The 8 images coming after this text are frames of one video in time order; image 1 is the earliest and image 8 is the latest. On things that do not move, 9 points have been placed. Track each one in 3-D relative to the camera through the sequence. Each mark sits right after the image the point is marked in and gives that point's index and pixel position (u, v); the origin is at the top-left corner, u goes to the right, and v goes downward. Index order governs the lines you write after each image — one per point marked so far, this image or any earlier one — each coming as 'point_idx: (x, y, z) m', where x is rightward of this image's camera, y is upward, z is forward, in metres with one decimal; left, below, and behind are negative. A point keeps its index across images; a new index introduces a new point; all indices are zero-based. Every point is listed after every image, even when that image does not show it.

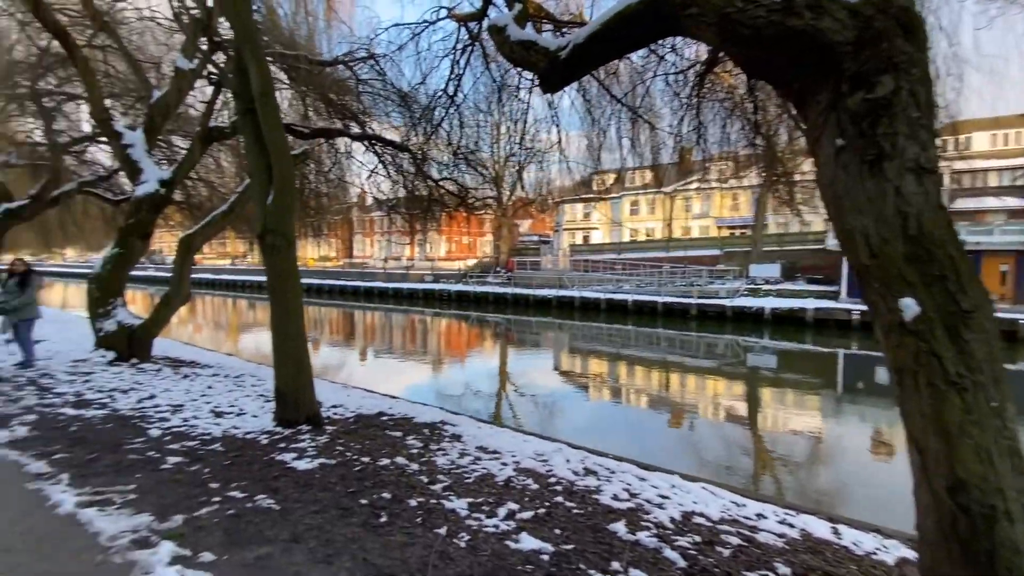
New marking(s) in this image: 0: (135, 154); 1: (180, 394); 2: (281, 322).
0: (-8.1, +2.9, +10.3) m
1: (-4.8, -1.5, +6.9) m
2: (-2.7, -0.4, +5.5) m
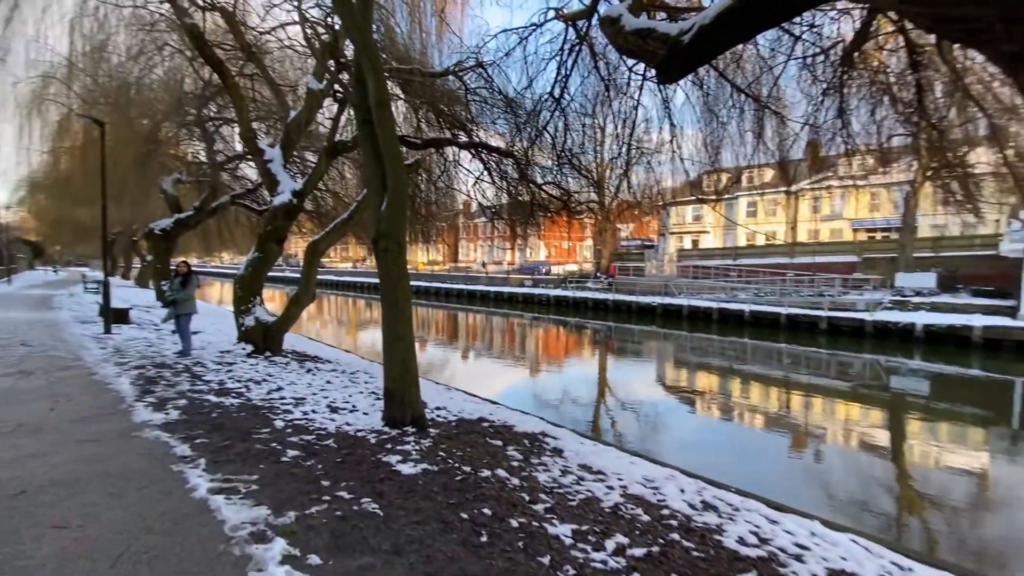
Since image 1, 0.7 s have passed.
0: (-5.7, +2.9, +11.5) m
1: (-3.3, -1.5, +7.4) m
2: (-1.4, -0.4, +5.6) m
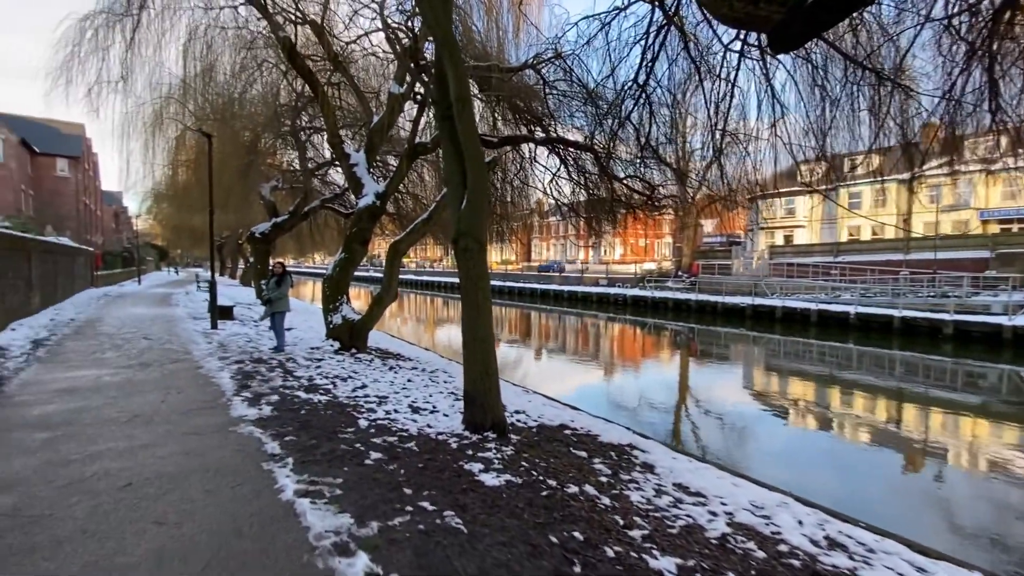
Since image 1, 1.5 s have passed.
0: (-3.8, +2.9, +11.9) m
1: (-2.0, -1.5, +7.5) m
2: (-0.5, -0.4, +5.4) m
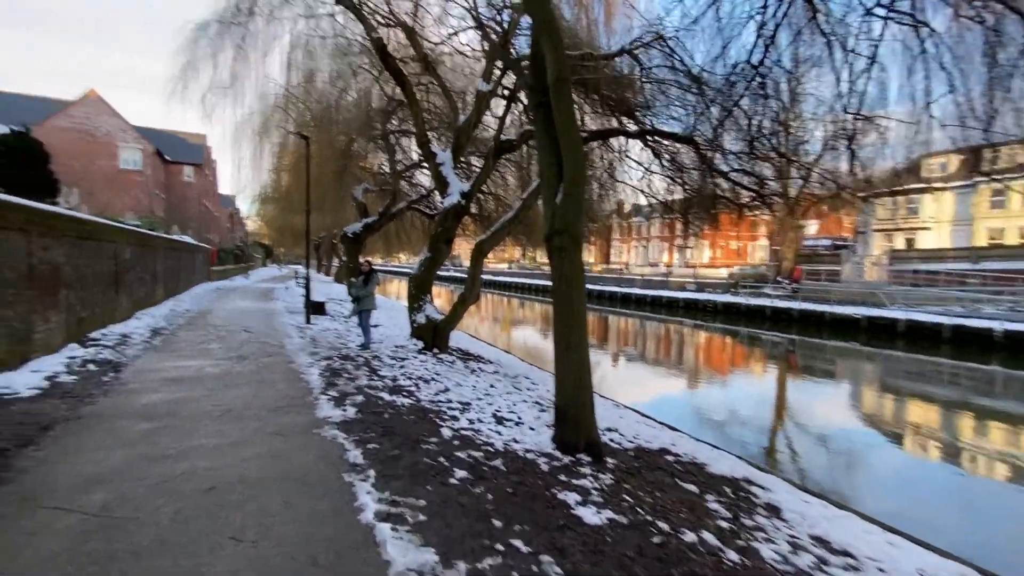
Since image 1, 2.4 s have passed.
0: (-1.7, +2.9, +11.8) m
1: (-0.7, -1.6, +7.2) m
2: (+0.5, -0.5, +4.9) m
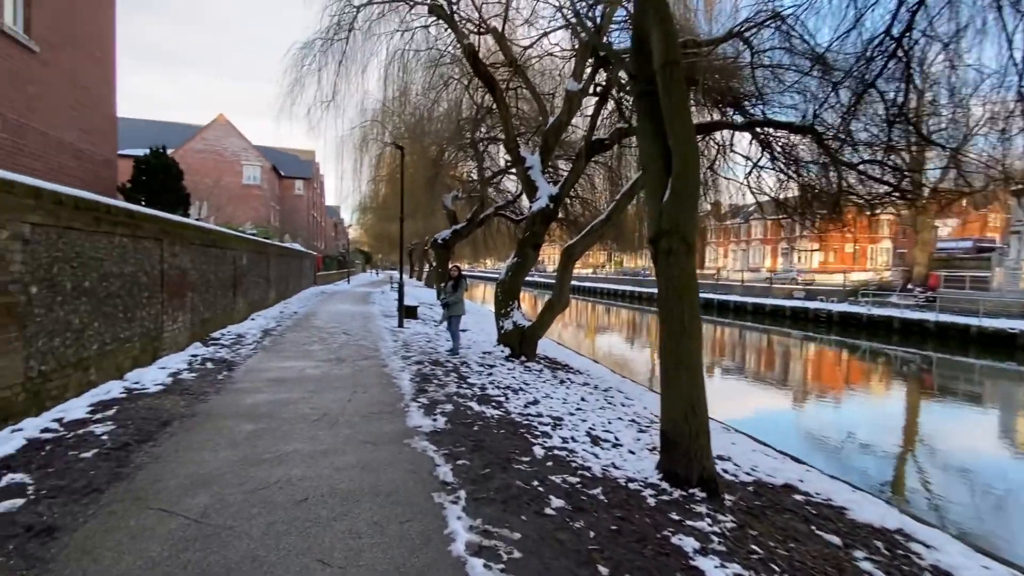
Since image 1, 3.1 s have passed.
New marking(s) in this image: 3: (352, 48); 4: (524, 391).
0: (+0.5, +2.7, +11.5) m
1: (+0.7, -1.7, +6.8) m
2: (+1.5, -0.5, +4.3) m
3: (-3.3, +5.0, +9.9) m
4: (+0.2, -1.6, +7.3) m
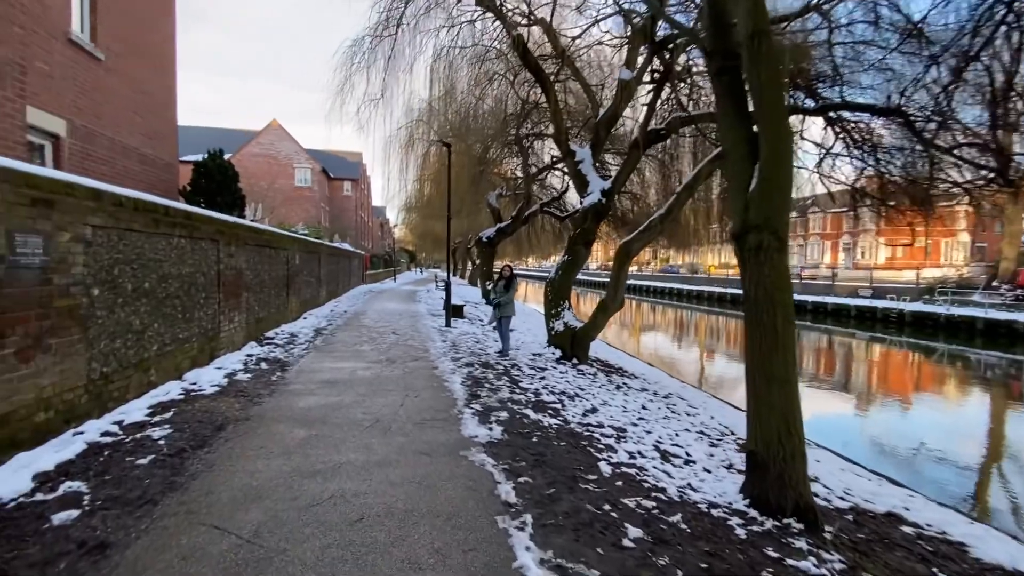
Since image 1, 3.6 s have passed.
0: (+1.7, +2.8, +11.1) m
1: (+1.4, -1.7, +6.3) m
2: (+2.0, -0.5, +3.8) m
3: (-2.3, +5.0, +9.8) m
4: (+1.0, -1.6, +6.9) m
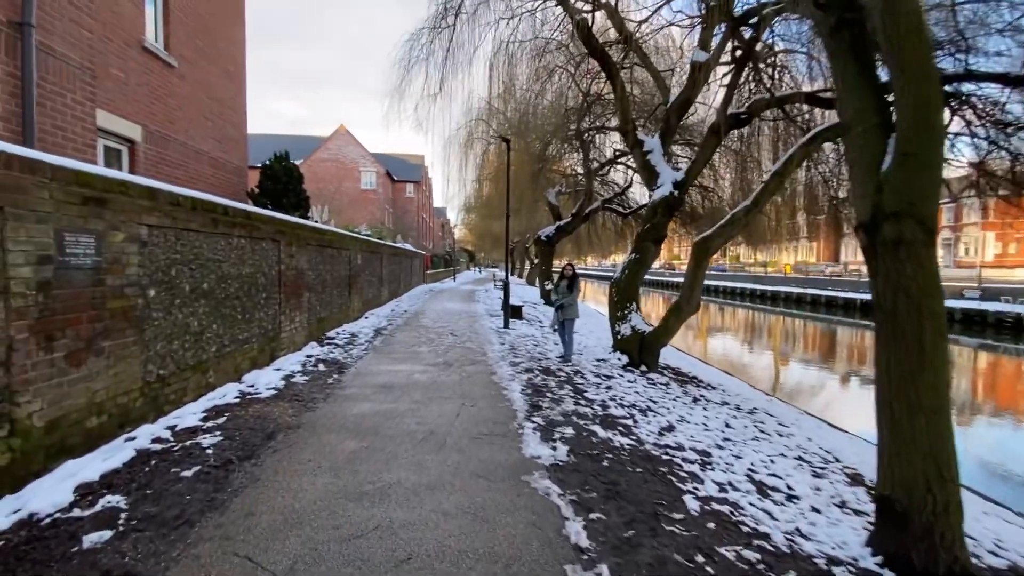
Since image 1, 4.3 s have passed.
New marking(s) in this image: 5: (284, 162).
0: (+3.1, +2.8, +10.3) m
1: (+2.2, -1.7, +5.6) m
2: (+2.5, -0.6, +3.0) m
3: (-1.1, +5.0, +9.5) m
4: (+1.8, -1.6, +6.2) m
5: (-6.6, +3.6, +13.8) m
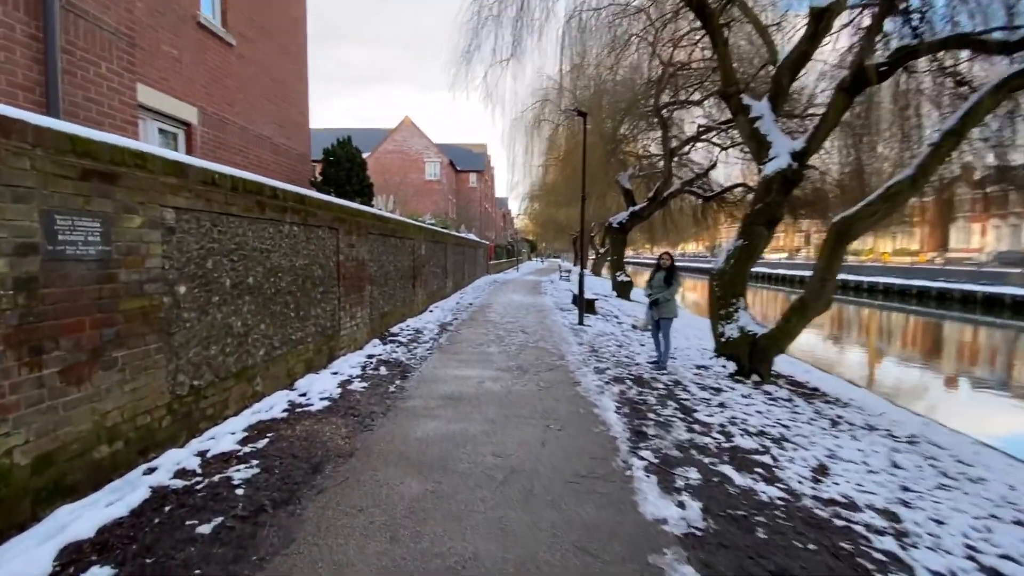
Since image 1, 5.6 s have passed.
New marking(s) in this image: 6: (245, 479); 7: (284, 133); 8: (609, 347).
0: (+4.5, +2.9, +8.6) m
1: (+3.1, -1.6, +4.2) m
2: (+3.0, -0.6, +1.6) m
3: (+0.4, +5.1, +8.3) m
4: (+2.8, -1.5, +4.8) m
5: (-4.6, +3.9, +13.4) m
6: (-1.8, -1.3, +3.2) m
7: (-4.5, +3.1, +9.5) m
8: (+1.7, -1.1, +8.4) m
